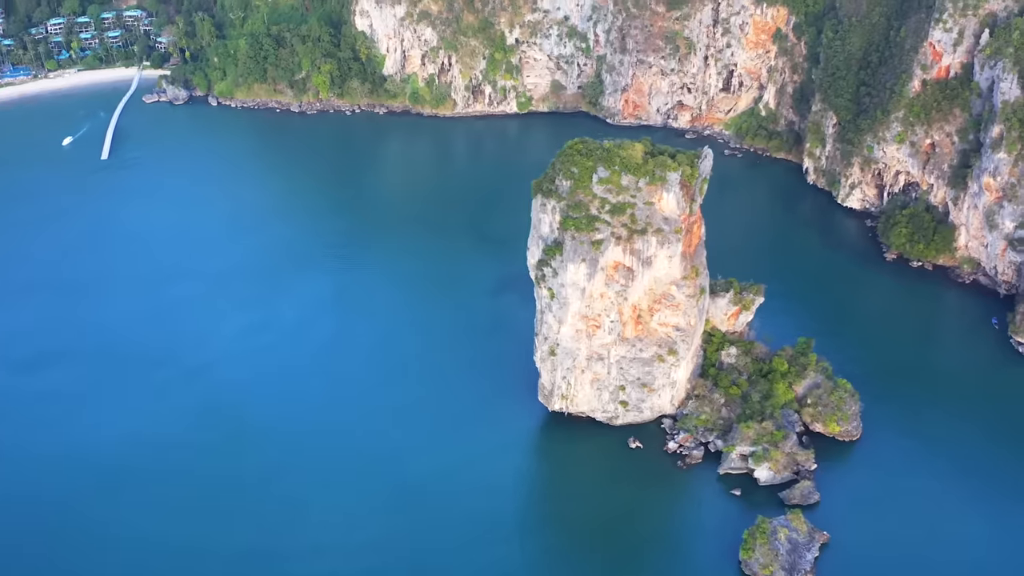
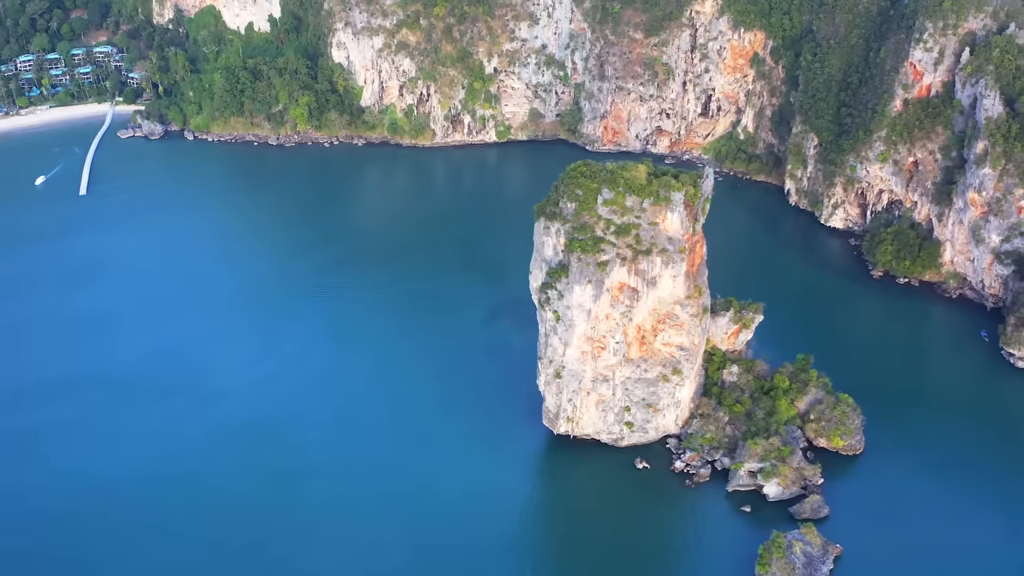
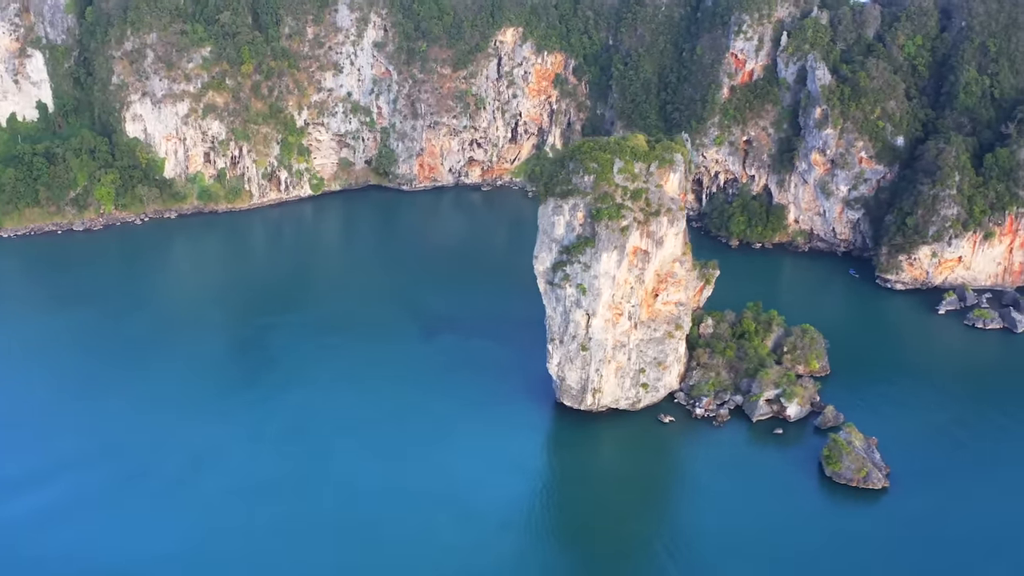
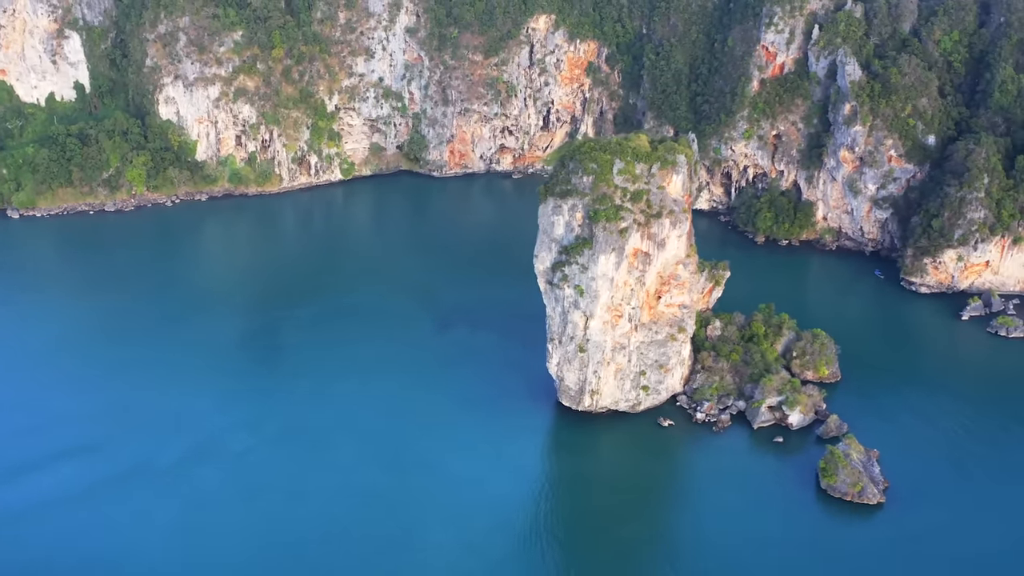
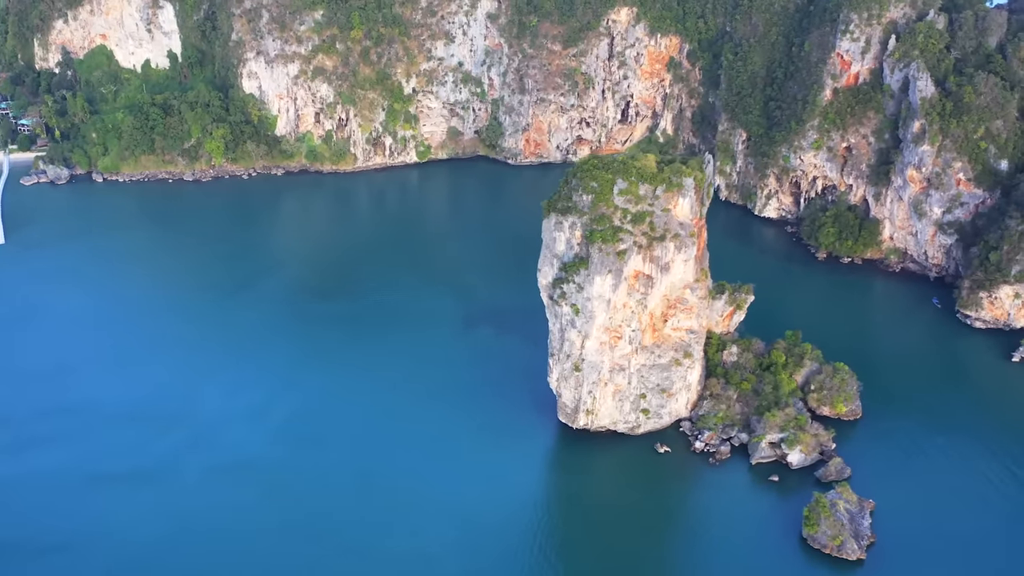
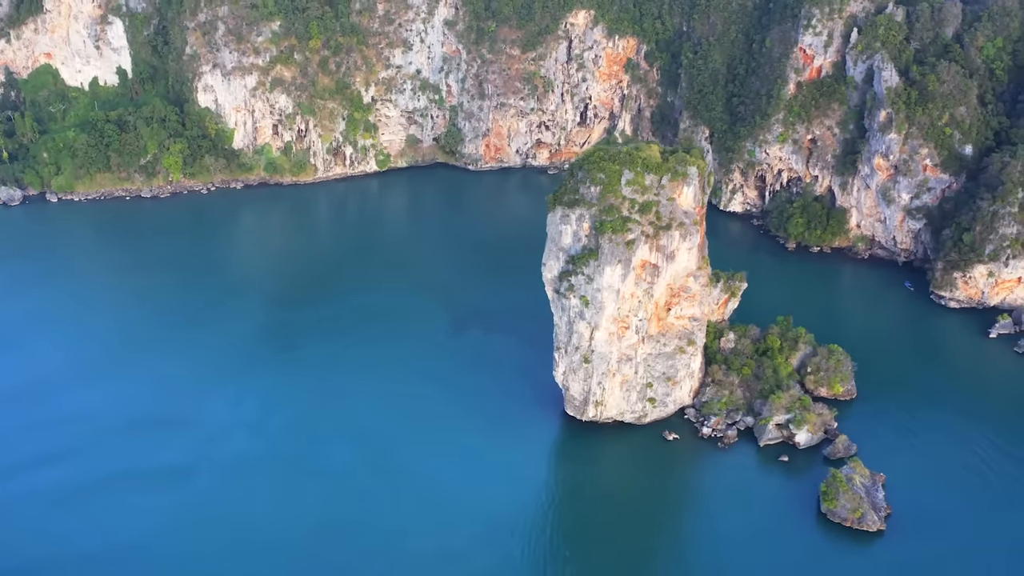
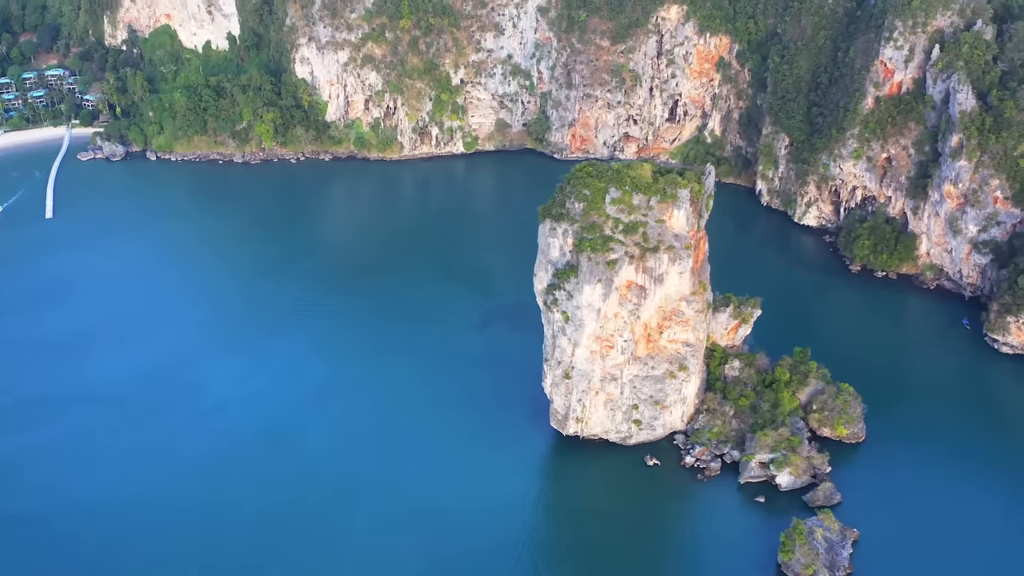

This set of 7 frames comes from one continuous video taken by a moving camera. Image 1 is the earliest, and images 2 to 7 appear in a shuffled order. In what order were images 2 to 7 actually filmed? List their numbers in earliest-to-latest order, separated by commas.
2, 7, 5, 6, 4, 3
